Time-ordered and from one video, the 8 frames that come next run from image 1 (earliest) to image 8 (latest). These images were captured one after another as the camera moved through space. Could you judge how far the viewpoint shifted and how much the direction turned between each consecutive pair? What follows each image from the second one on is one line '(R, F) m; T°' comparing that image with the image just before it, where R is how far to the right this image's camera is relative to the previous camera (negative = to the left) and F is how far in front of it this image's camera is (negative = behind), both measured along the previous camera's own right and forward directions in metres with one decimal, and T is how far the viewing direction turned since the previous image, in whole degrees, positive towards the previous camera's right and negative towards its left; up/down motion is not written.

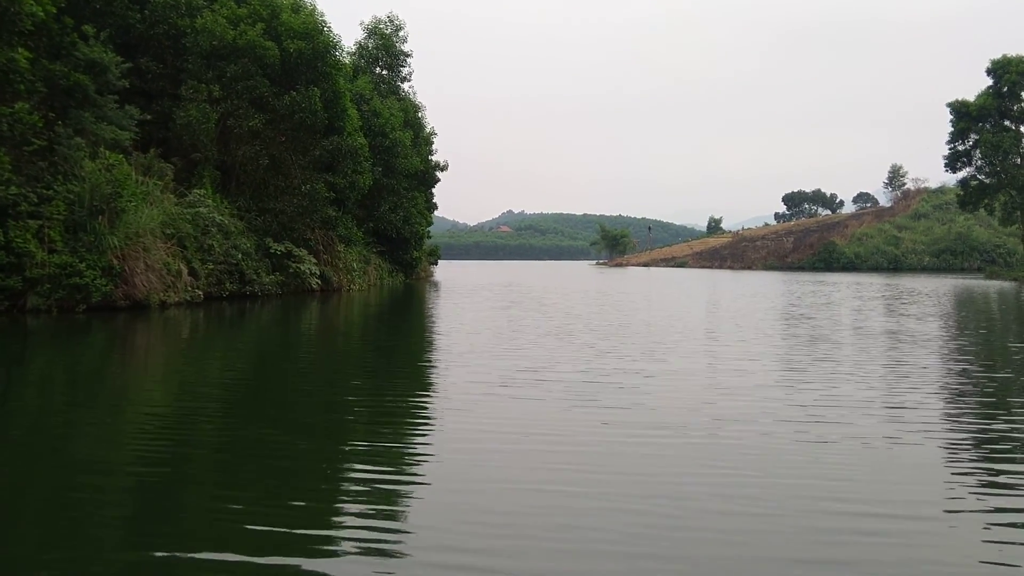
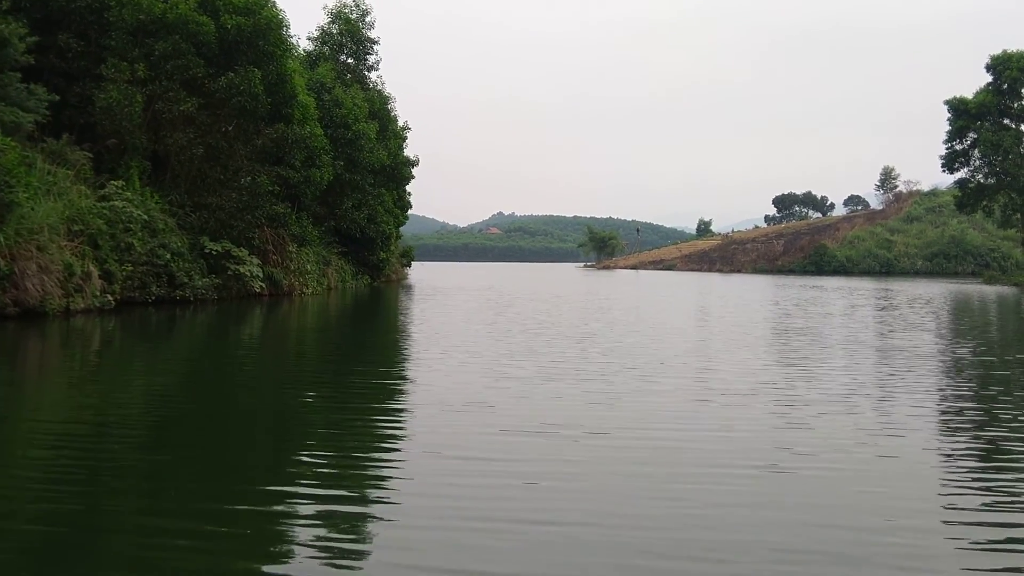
(+0.4, +1.6) m; +1°
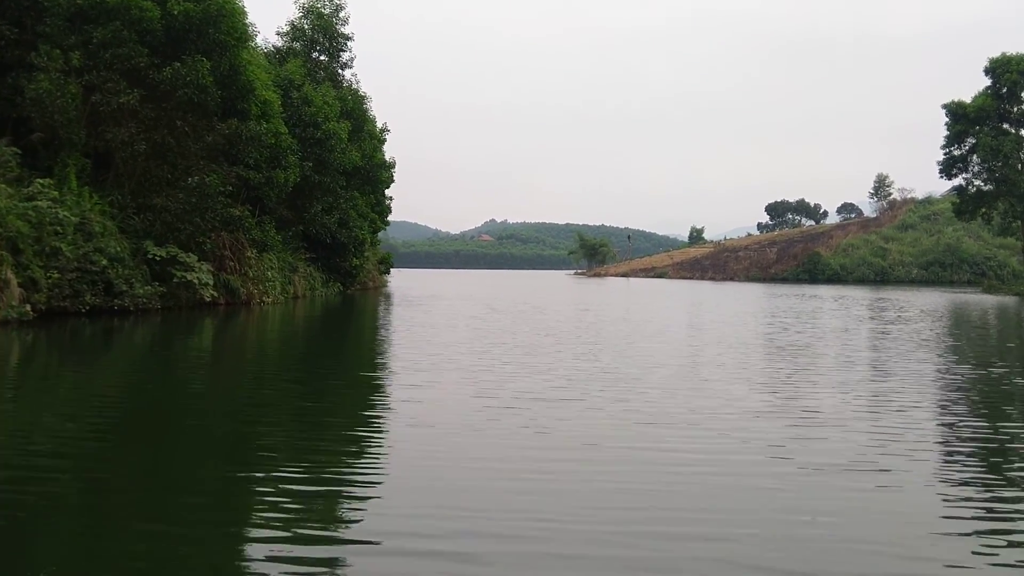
(+0.3, +1.1) m; 0°
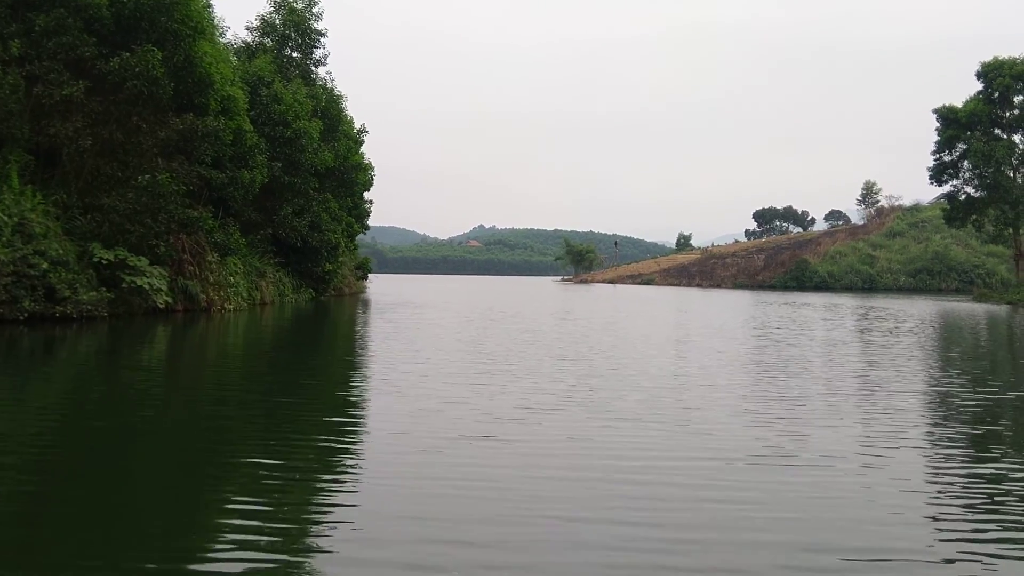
(+0.2, +0.8) m; +1°
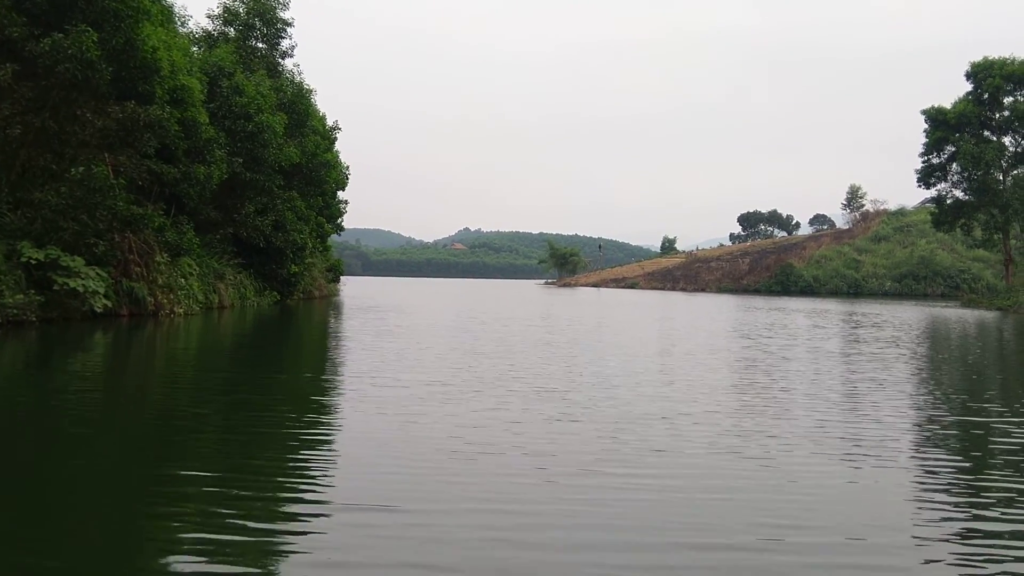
(+0.2, +0.9) m; +1°
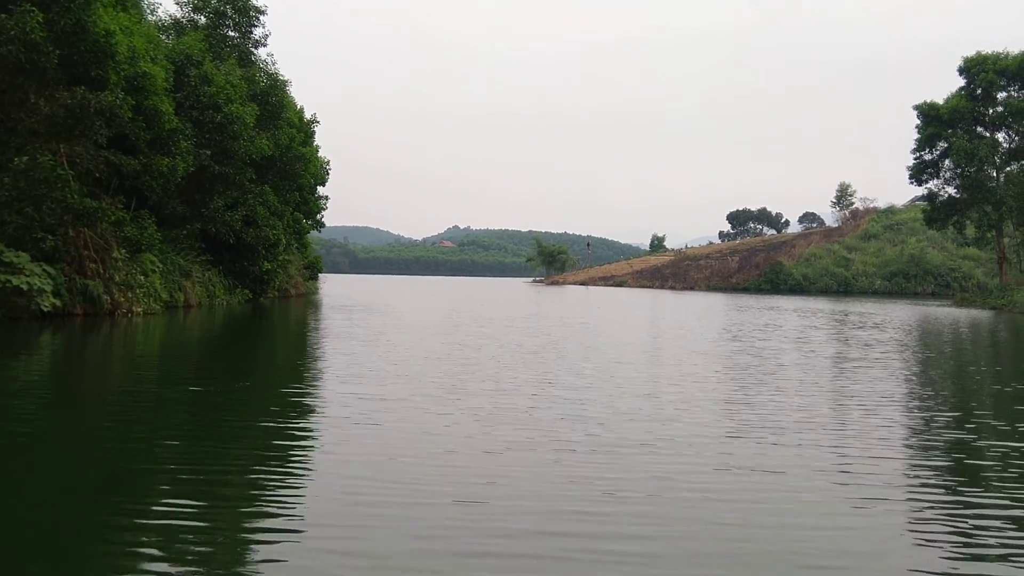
(+0.2, +0.7) m; +1°
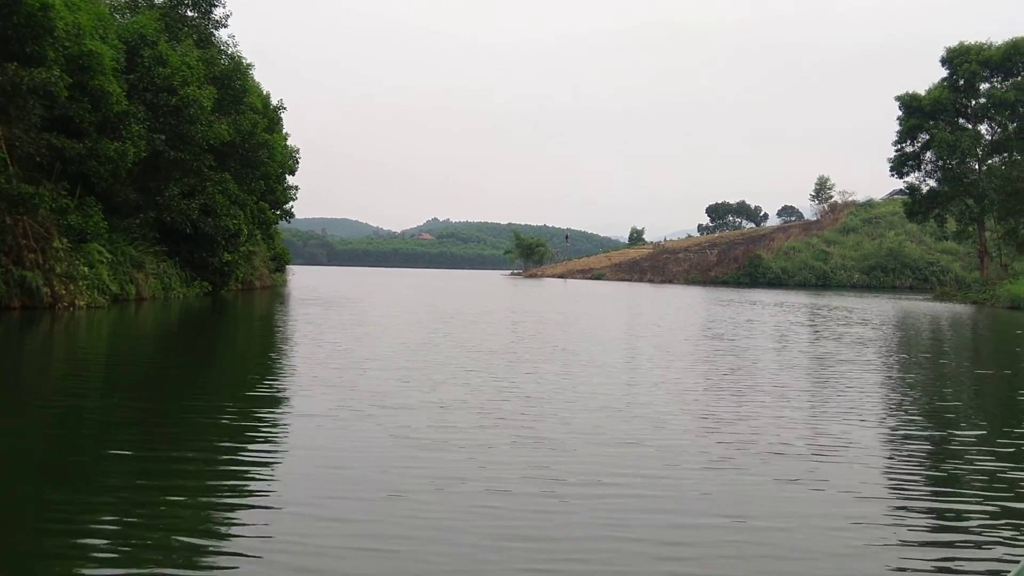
(+0.1, +0.7) m; +1°
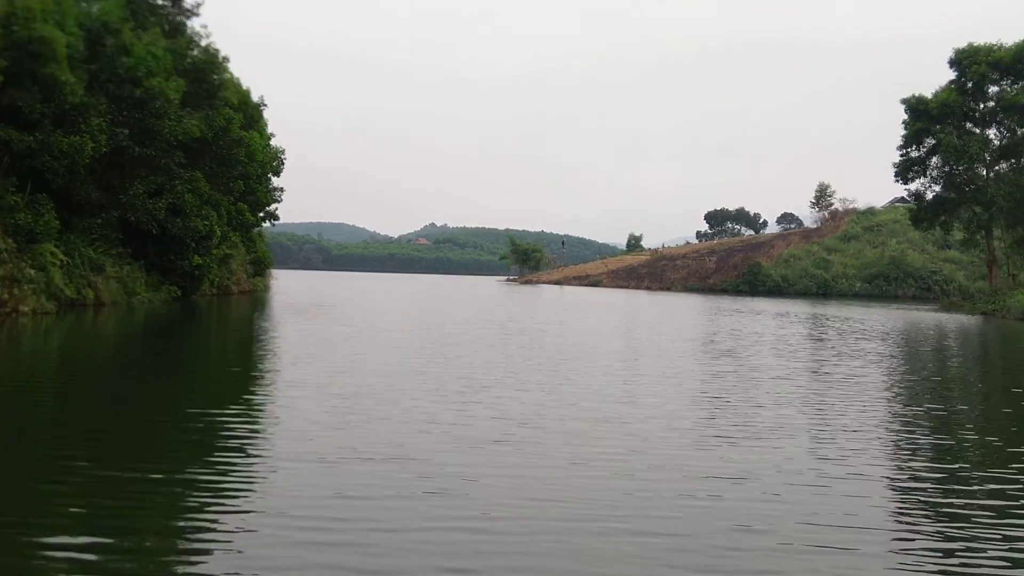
(+0.2, +1.0) m; 0°
